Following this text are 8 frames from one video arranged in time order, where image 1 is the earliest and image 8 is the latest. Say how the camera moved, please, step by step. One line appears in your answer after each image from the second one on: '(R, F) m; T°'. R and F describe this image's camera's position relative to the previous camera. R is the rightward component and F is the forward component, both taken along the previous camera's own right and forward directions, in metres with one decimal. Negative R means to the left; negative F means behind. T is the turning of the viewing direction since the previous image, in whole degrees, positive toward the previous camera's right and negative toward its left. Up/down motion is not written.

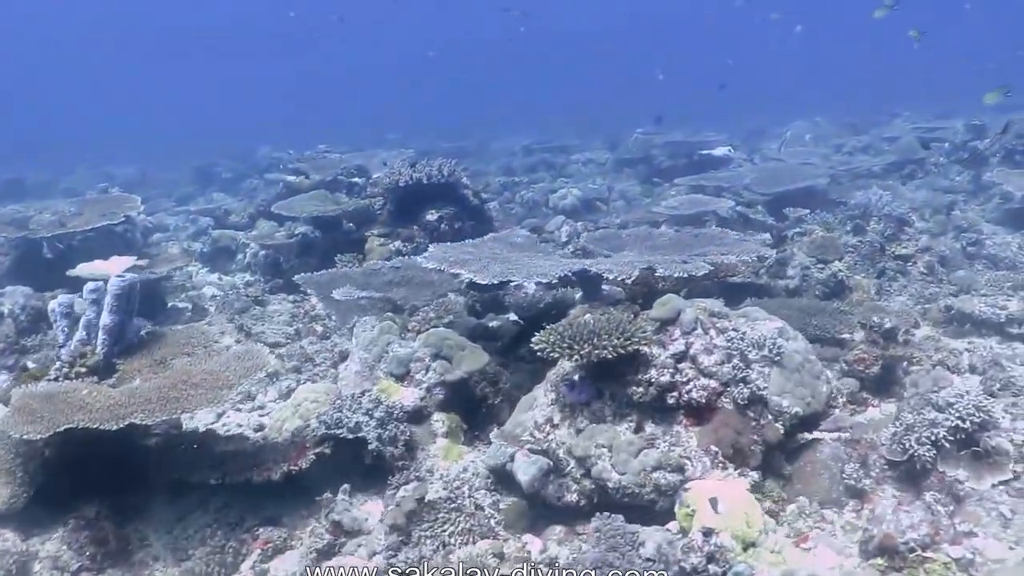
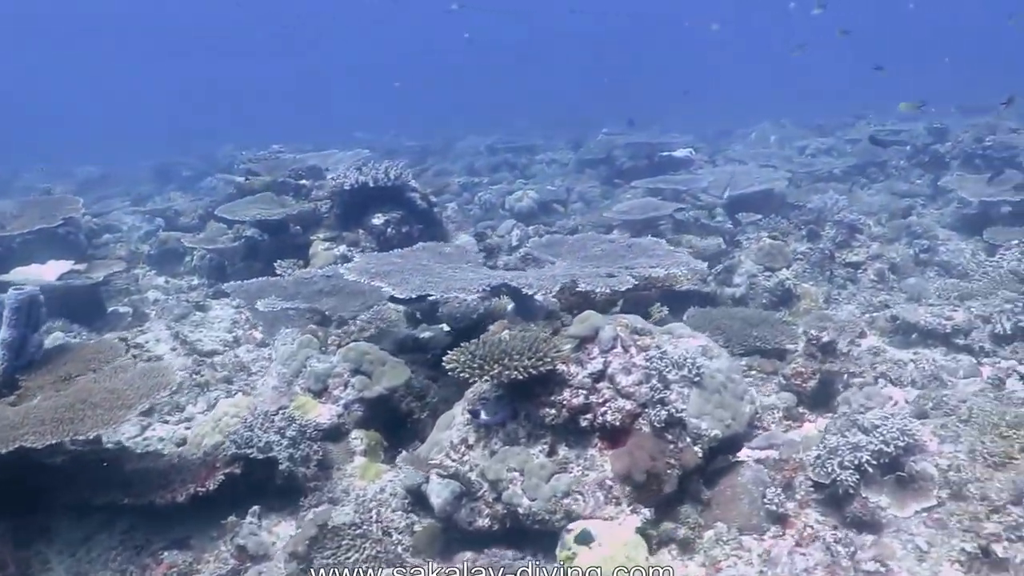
(+0.4, +0.3) m; +1°
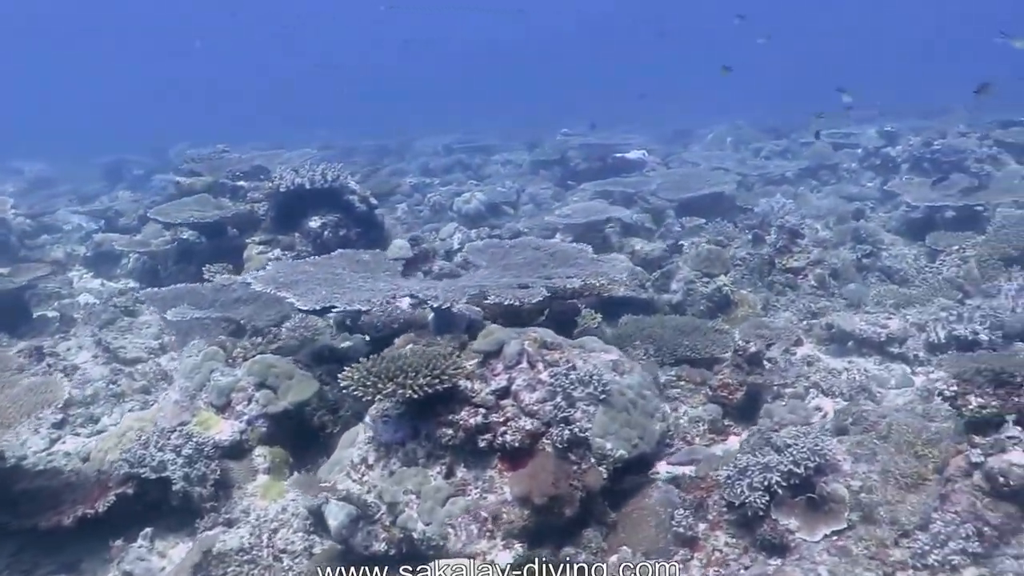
(+0.4, +0.3) m; +2°
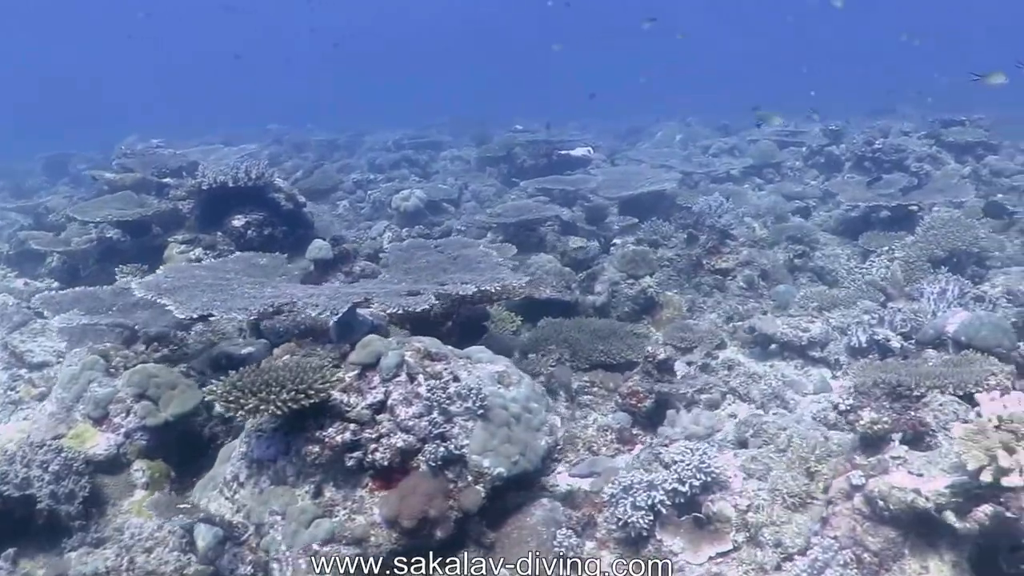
(+0.4, +0.3) m; +2°
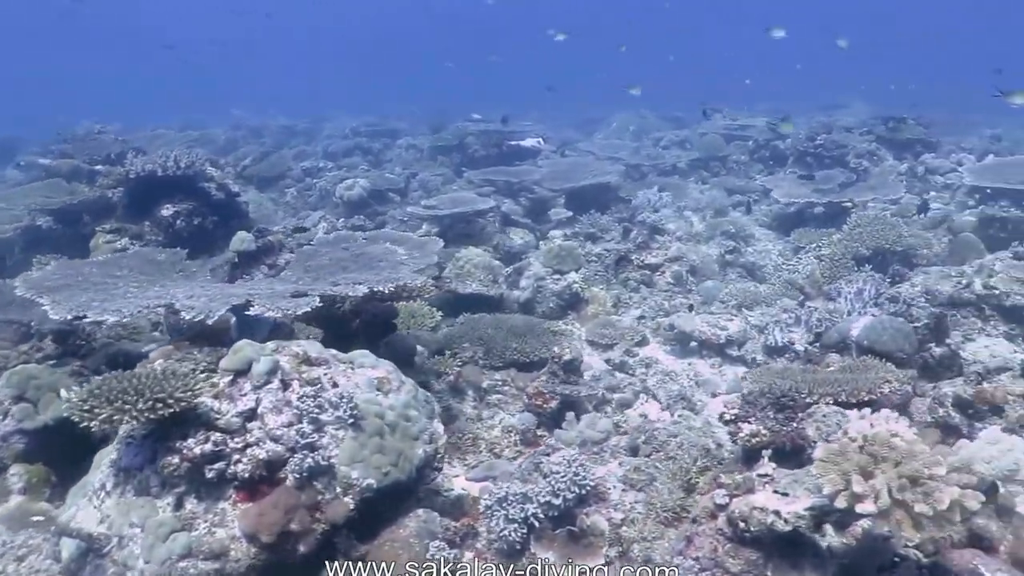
(+0.5, +0.2) m; +2°
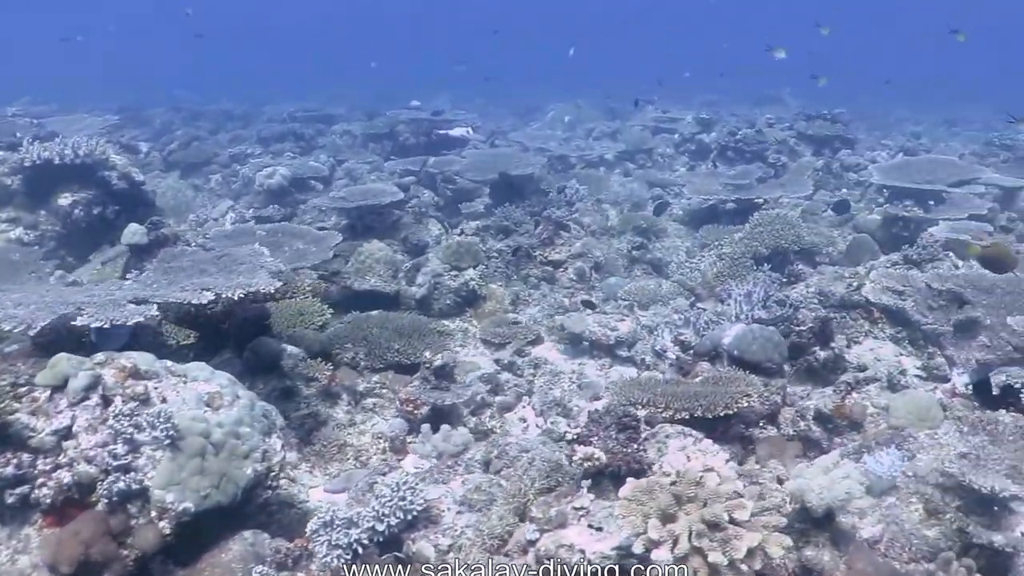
(+0.6, +0.2) m; +2°
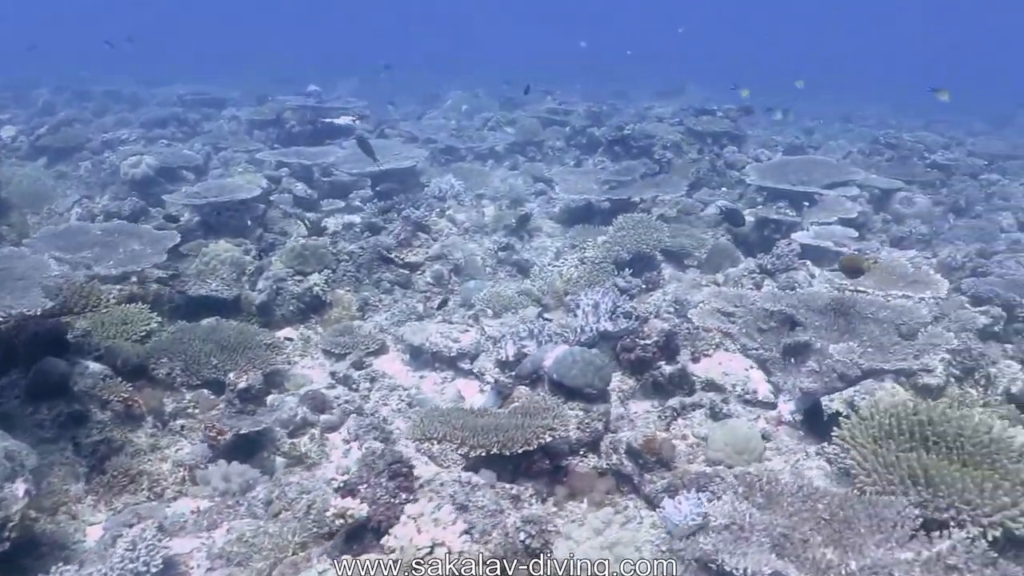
(+0.7, +0.4) m; +4°
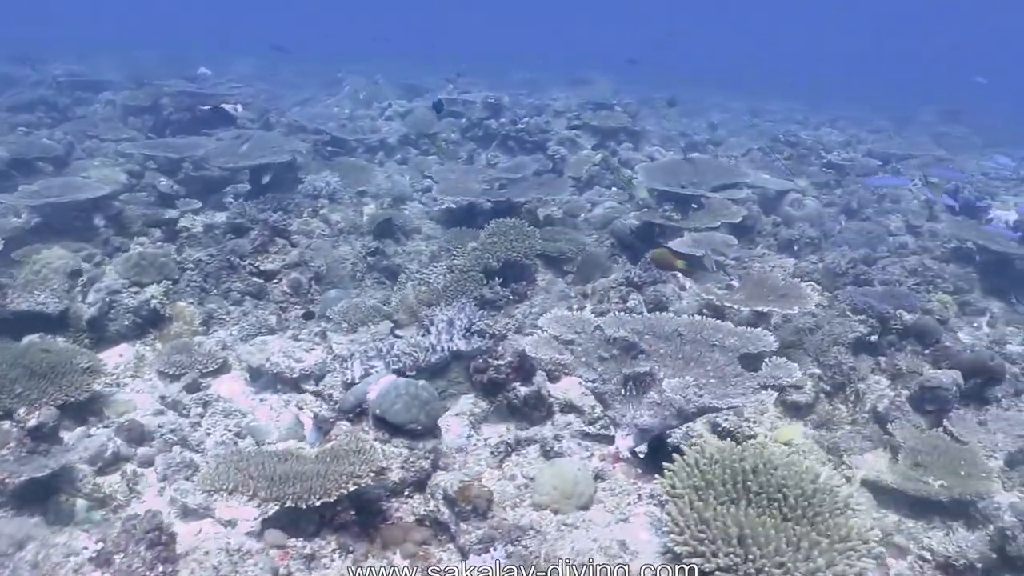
(+0.6, +0.4) m; +4°
